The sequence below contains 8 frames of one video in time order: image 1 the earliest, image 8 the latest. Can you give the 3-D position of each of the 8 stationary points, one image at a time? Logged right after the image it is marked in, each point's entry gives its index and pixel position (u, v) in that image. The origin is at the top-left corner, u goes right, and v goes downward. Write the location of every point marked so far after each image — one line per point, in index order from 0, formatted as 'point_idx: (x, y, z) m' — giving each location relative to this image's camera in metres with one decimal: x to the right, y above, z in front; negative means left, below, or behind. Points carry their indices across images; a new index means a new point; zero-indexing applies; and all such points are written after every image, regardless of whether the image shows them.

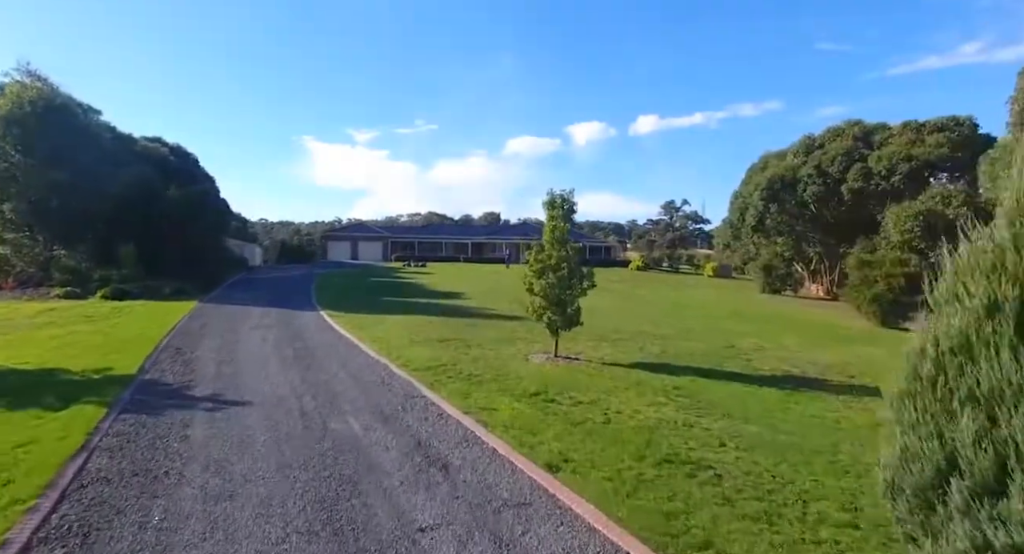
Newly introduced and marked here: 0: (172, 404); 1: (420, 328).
0: (-3.6, -1.3, +6.2) m
1: (-2.1, -1.2, +13.1) m
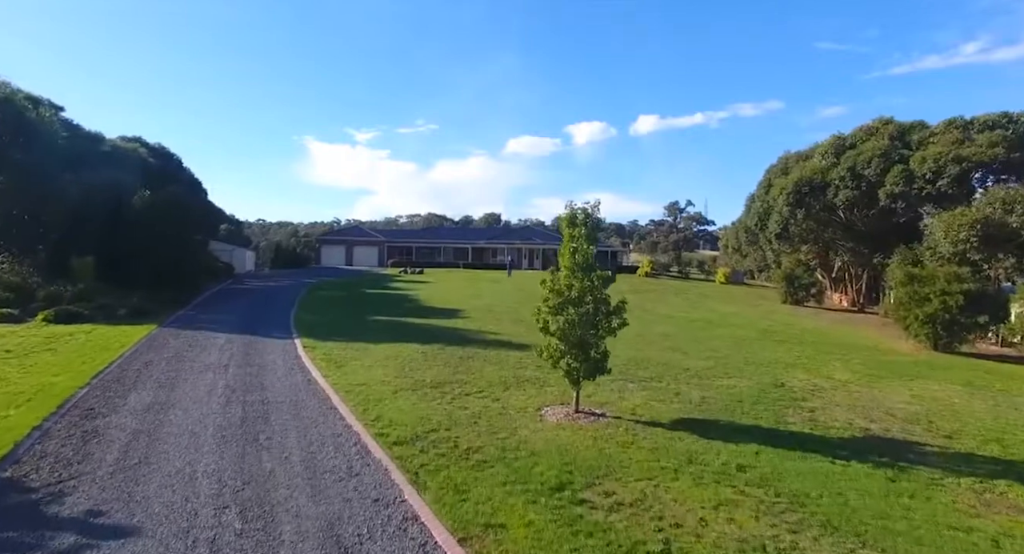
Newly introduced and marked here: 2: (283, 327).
0: (-3.5, -1.8, +4.1) m
1: (-1.9, -1.7, +11.0) m
2: (-5.9, -1.3, +14.9) m
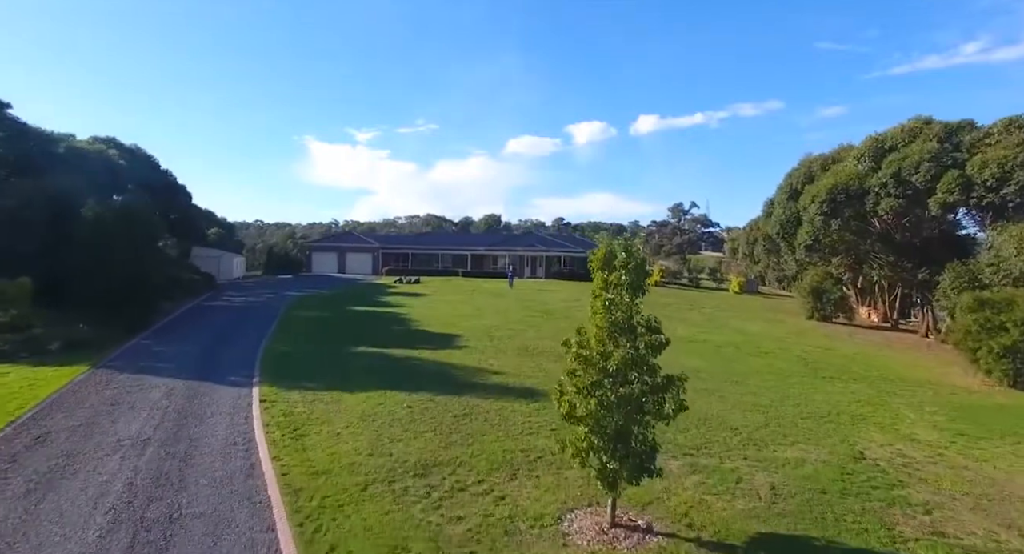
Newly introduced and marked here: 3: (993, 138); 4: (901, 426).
0: (-3.4, -2.5, +1.7) m
1: (-1.8, -2.3, +8.6) m
2: (-5.8, -1.9, +12.5) m
3: (+15.6, +4.5, +18.8) m
4: (+6.9, -2.6, +10.3) m
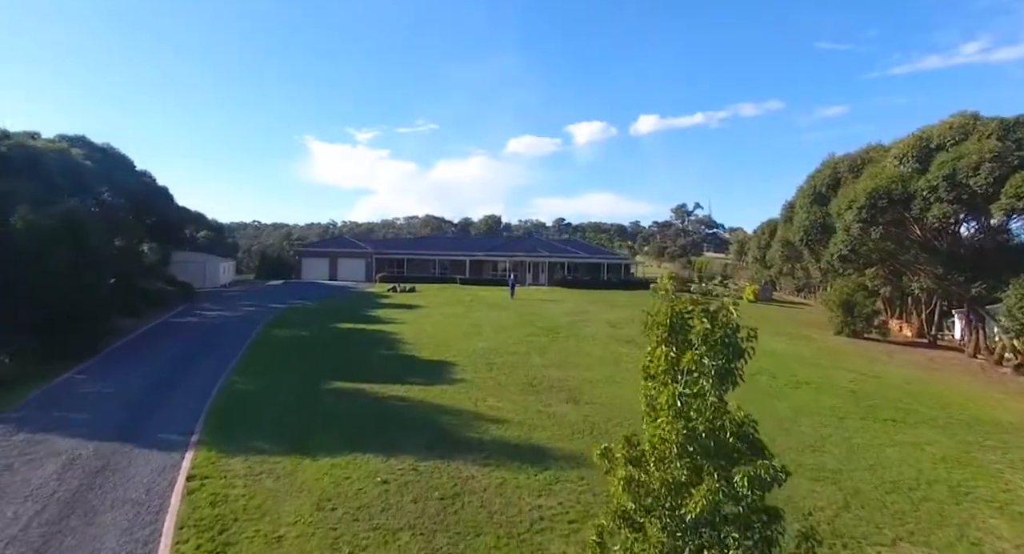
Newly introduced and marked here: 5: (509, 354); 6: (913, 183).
0: (-3.3, -3.0, -0.6) m
1: (-1.8, -2.8, +6.3) m
2: (-5.8, -2.4, +10.2) m
3: (+15.6, +4.0, +16.5) m
4: (+6.9, -3.1, +7.9) m
5: (-0.1, -2.3, +17.1) m
6: (+13.2, +3.1, +19.0) m
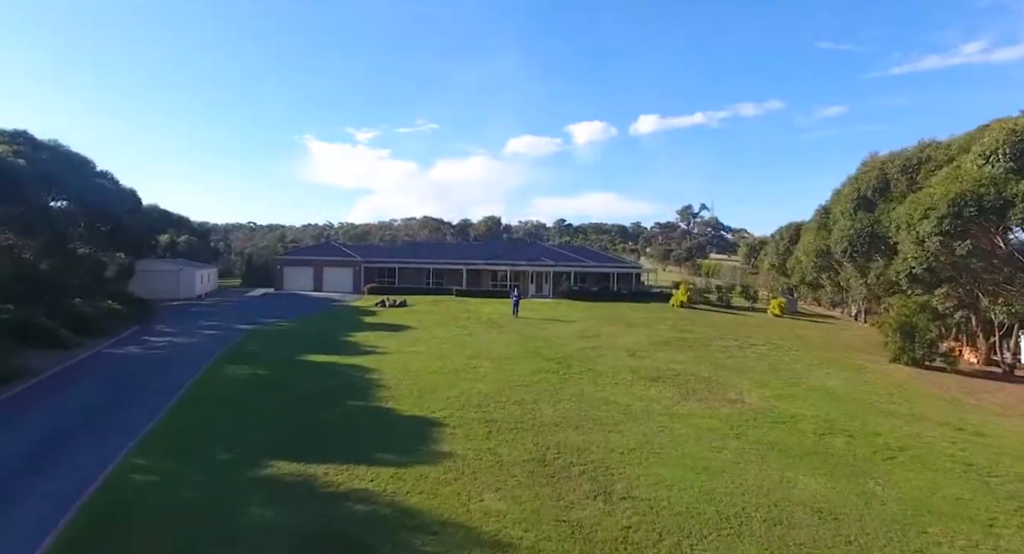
0: (-3.3, -3.6, -4.2) m
1: (-1.7, -3.5, +2.7) m
2: (-5.7, -3.1, +6.6) m
3: (+15.7, +3.3, +12.9) m
4: (+7.0, -3.8, +4.3) m
5: (0.0, -3.0, +13.5) m
6: (+13.2, +2.4, +15.4) m
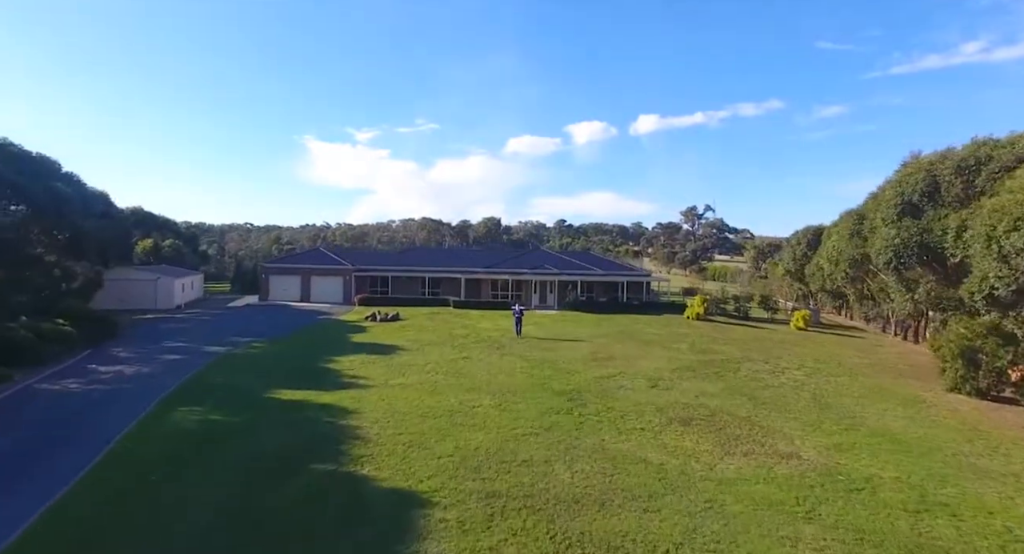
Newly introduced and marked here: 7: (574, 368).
0: (-3.1, -4.2, -6.9) m
1: (-1.5, -4.1, 0.0) m
2: (-5.5, -3.7, +3.9) m
3: (+15.8, +2.8, +10.2) m
4: (+7.1, -4.4, +1.6) m
5: (+0.1, -3.5, +10.8) m
6: (+13.4, +1.8, +12.7) m
7: (+2.1, -3.1, +20.0) m
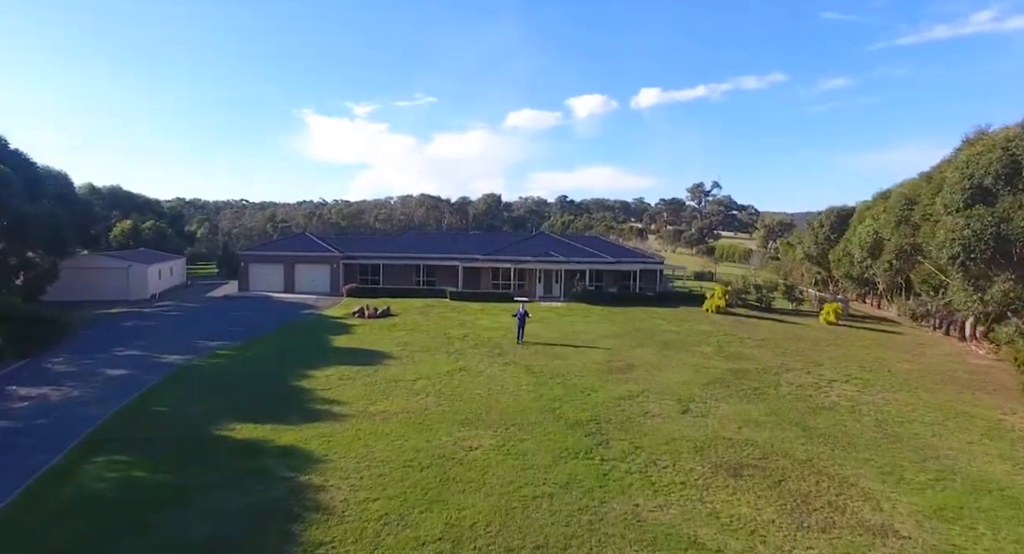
0: (-3.0, -5.4, -9.8) m
1: (-1.4, -5.0, -2.9) m
2: (-5.4, -4.4, +1.0) m
3: (+15.9, +2.3, +7.0) m
4: (+7.3, -5.2, -1.3) m
5: (+0.3, -3.9, +7.9) m
6: (+13.5, +1.5, +9.6) m
7: (+2.3, -3.1, +17.0) m
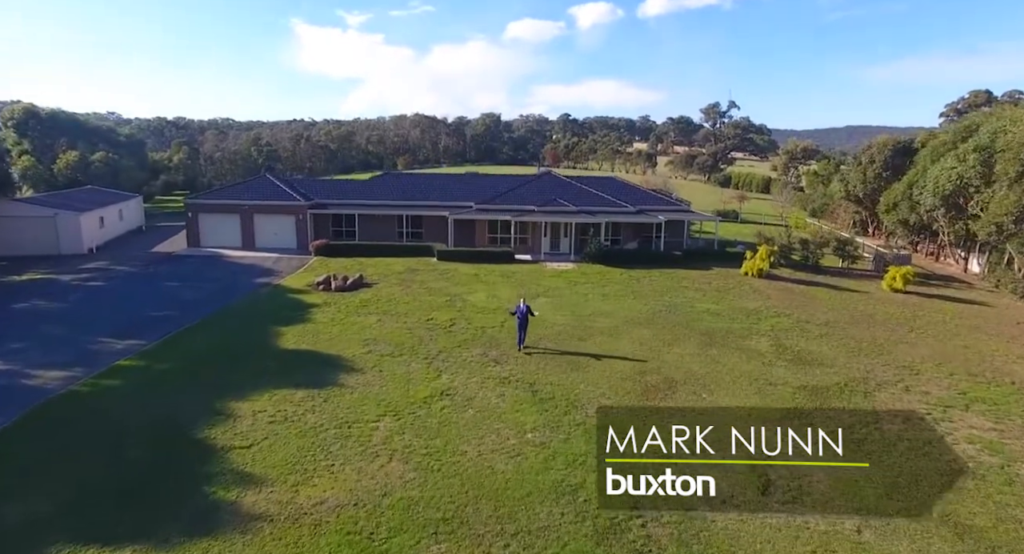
0: (-3.0, -9.0, -14.2) m
1: (-1.4, -7.7, -7.4) m
2: (-5.4, -6.6, -3.6) m
3: (+16.0, +0.9, +1.4) m
4: (+7.3, -7.7, -5.8) m
5: (+0.3, -5.2, +3.2) m
6: (+13.5, +0.5, +4.1) m
7: (+2.3, -3.1, +12.1) m
